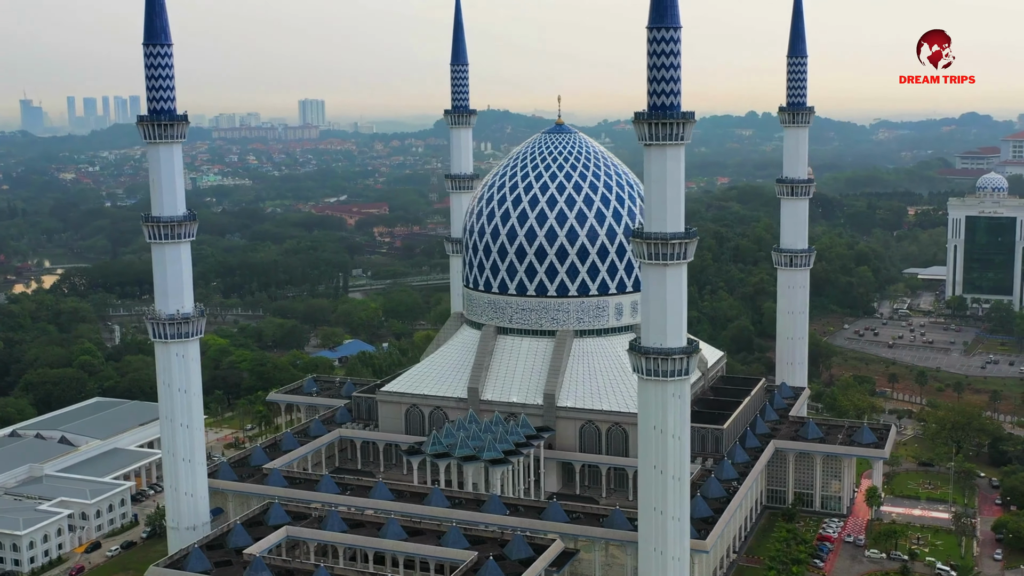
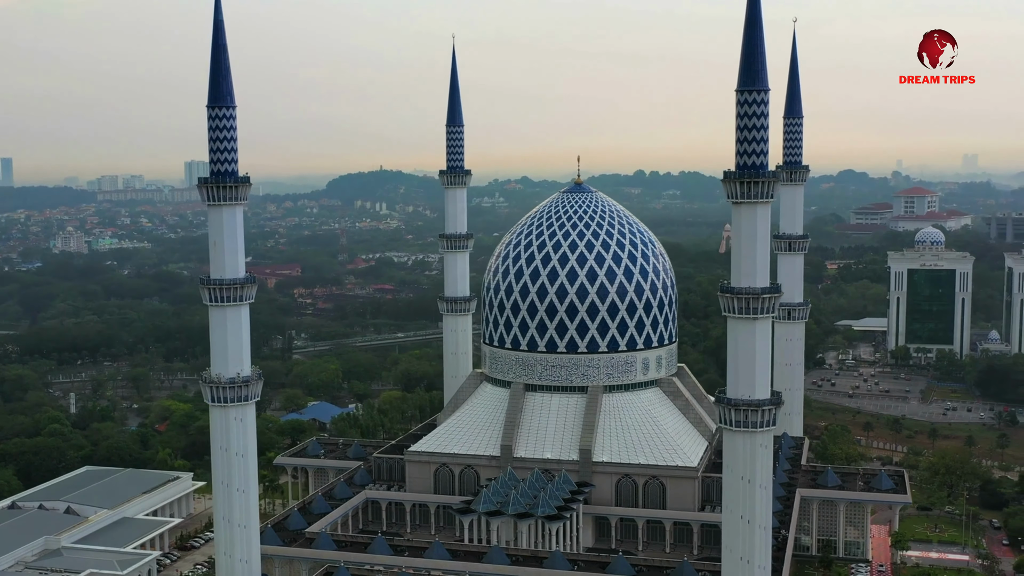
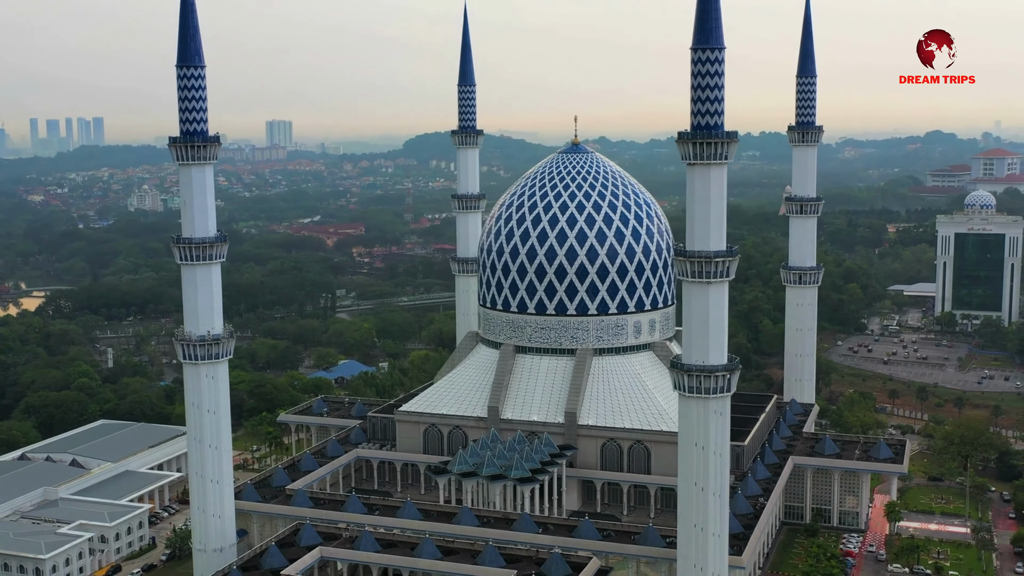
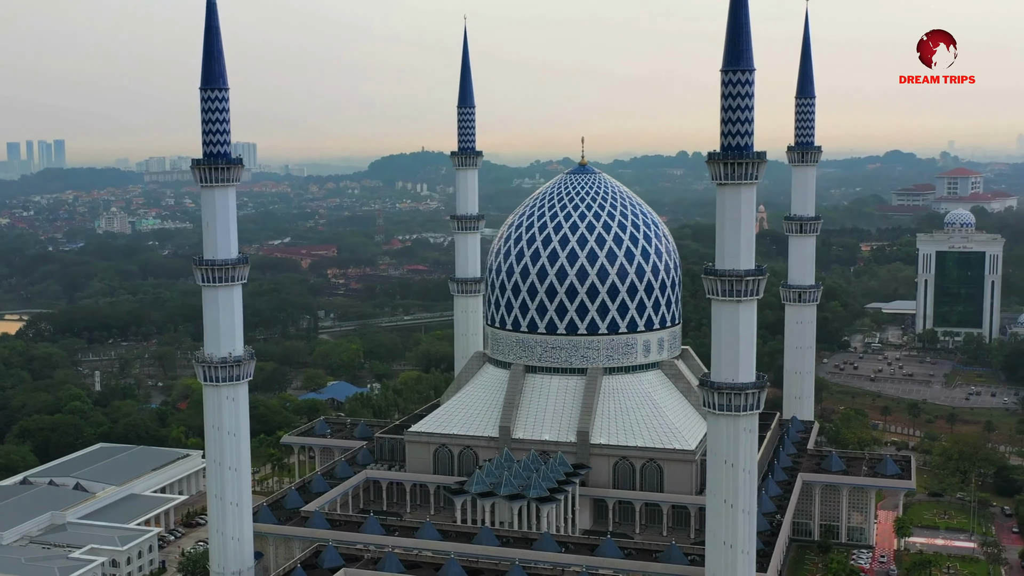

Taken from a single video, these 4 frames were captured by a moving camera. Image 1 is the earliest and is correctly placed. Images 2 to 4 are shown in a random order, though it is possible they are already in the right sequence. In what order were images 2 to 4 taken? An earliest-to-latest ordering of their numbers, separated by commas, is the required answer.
3, 4, 2
